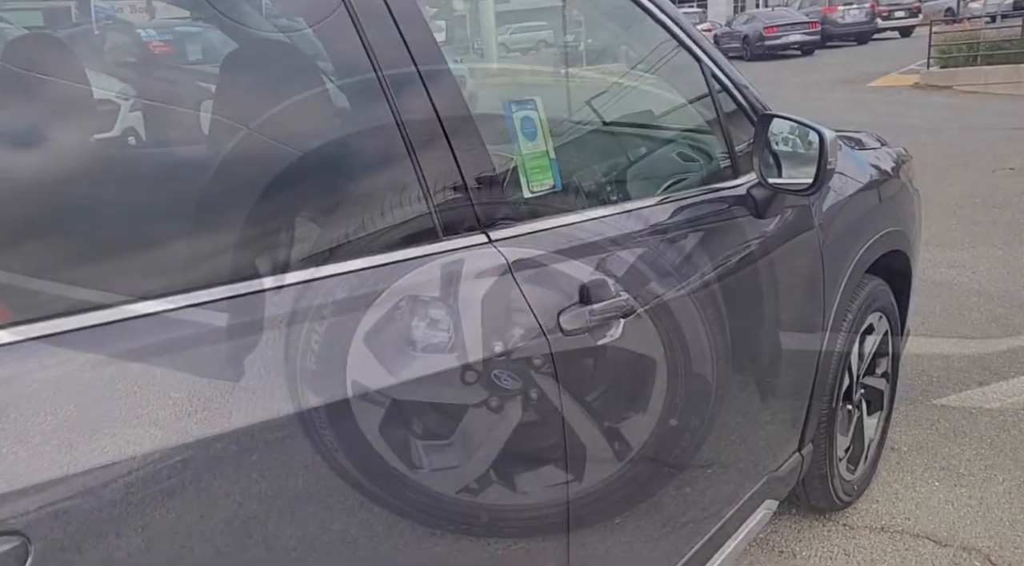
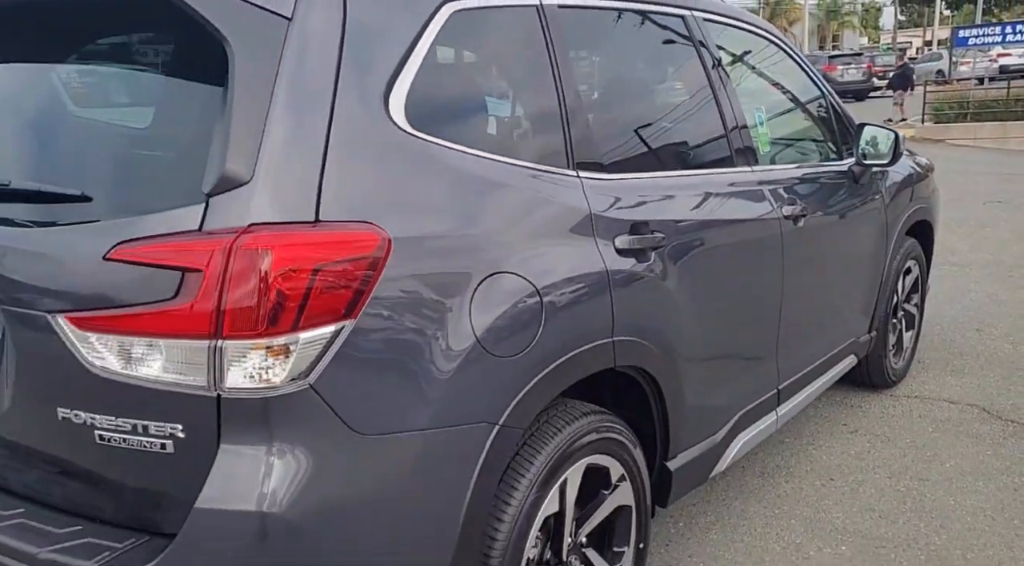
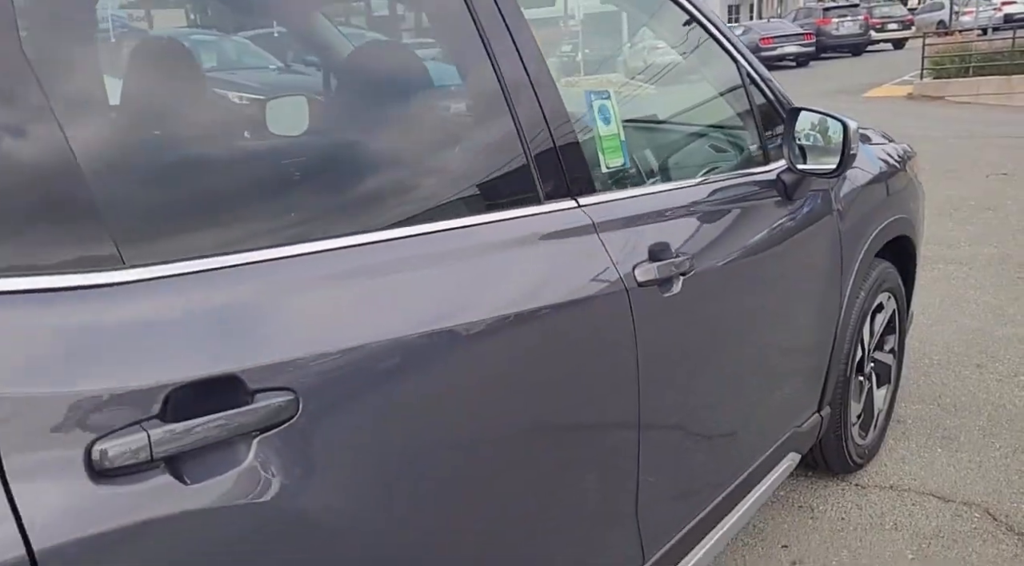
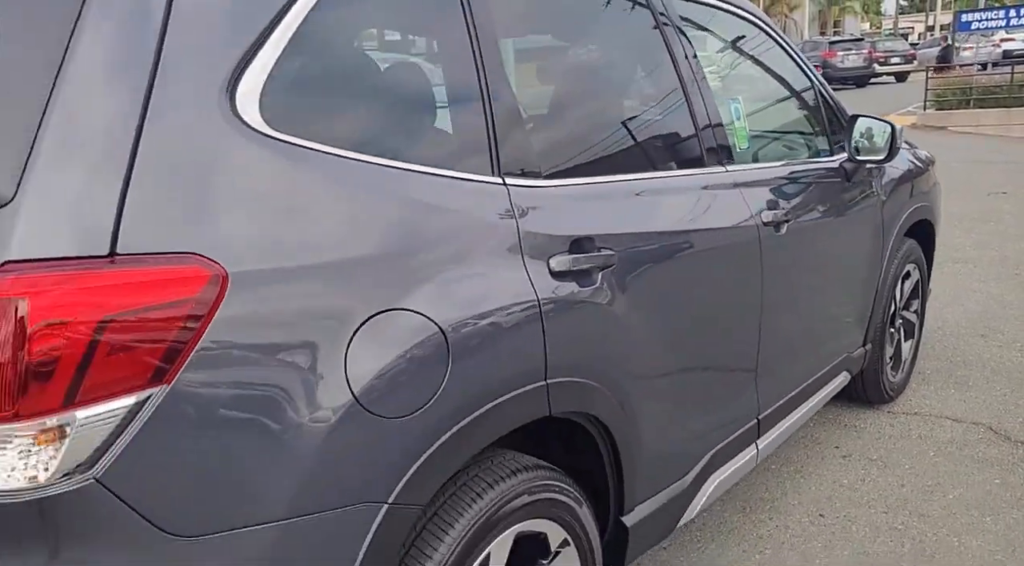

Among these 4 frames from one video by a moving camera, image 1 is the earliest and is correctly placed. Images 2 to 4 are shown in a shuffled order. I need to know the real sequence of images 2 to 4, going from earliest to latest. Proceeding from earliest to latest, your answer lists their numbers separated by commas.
3, 4, 2
